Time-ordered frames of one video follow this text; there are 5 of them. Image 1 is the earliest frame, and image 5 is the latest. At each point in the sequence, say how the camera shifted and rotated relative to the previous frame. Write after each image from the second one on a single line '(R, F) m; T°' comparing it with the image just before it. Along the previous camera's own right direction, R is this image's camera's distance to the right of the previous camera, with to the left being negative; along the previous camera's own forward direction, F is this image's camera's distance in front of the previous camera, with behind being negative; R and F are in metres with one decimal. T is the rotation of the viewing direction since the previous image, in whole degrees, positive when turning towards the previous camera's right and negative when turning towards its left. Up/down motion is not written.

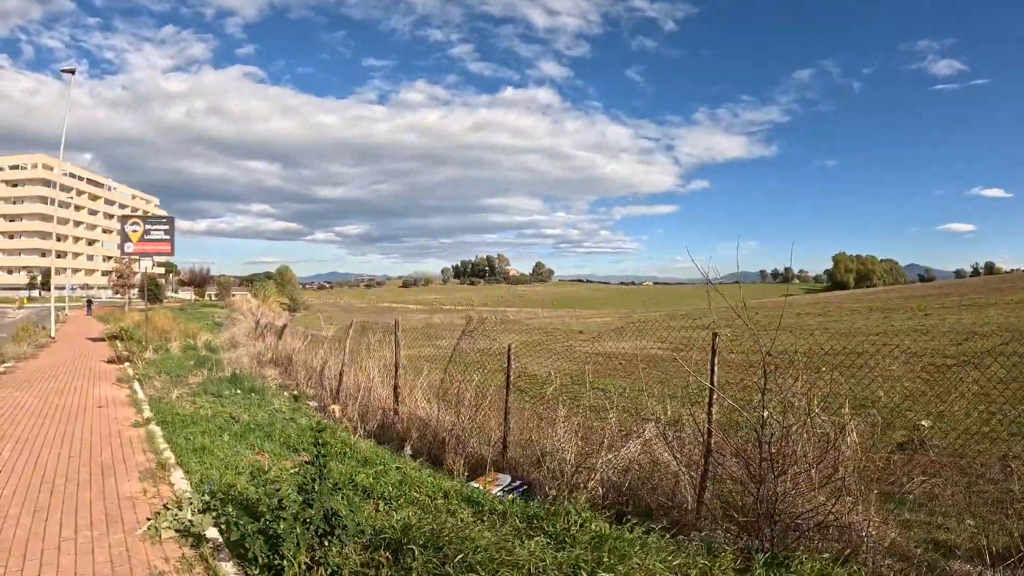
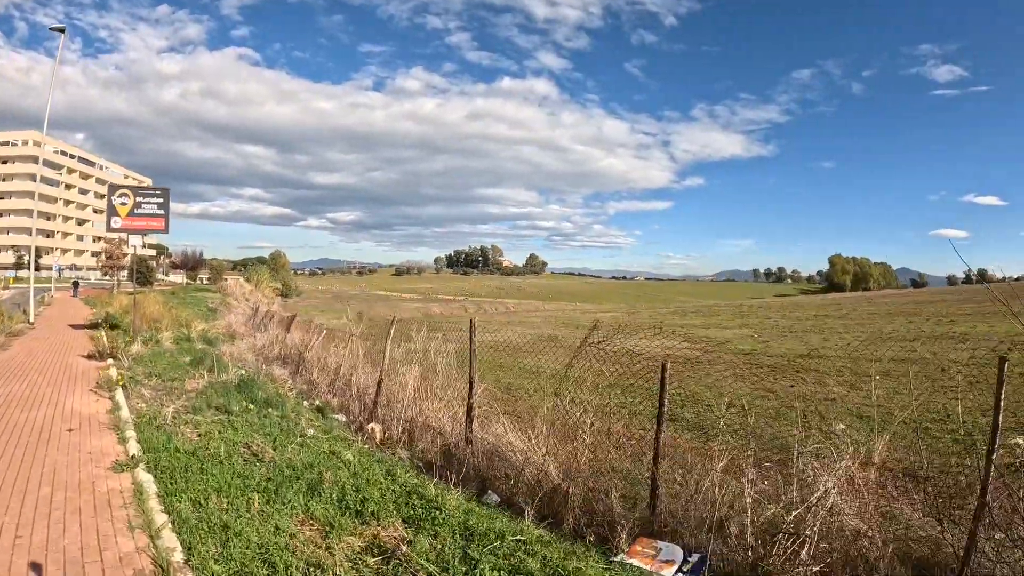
(-1.1, +1.8) m; +1°
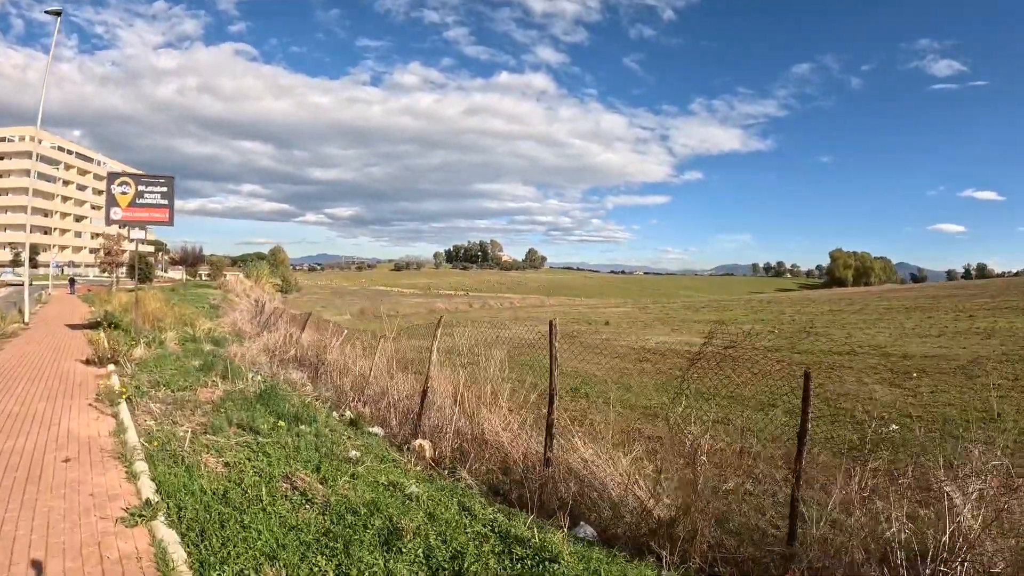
(-0.7, +1.0) m; 0°
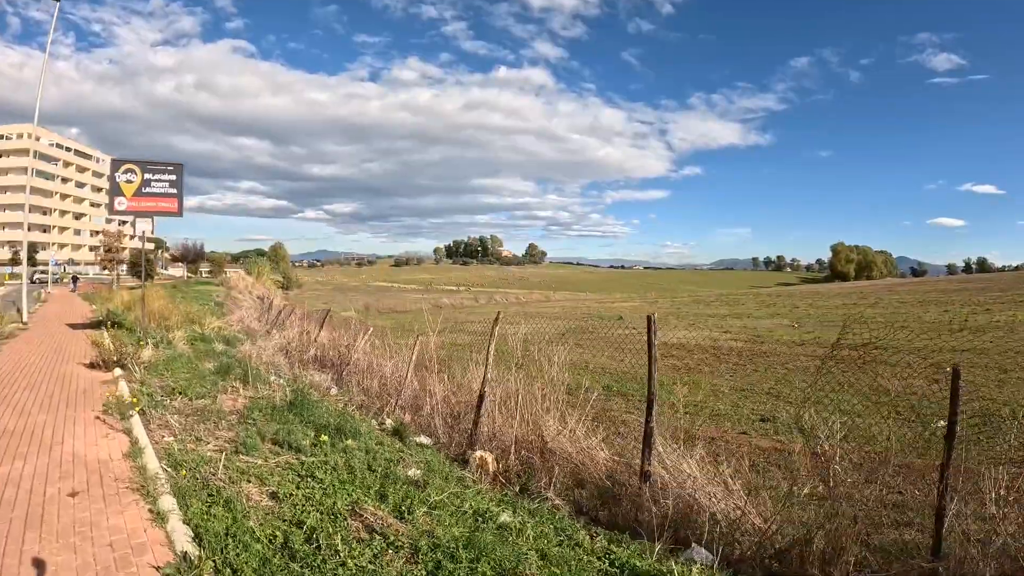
(-0.7, +0.8) m; 0°
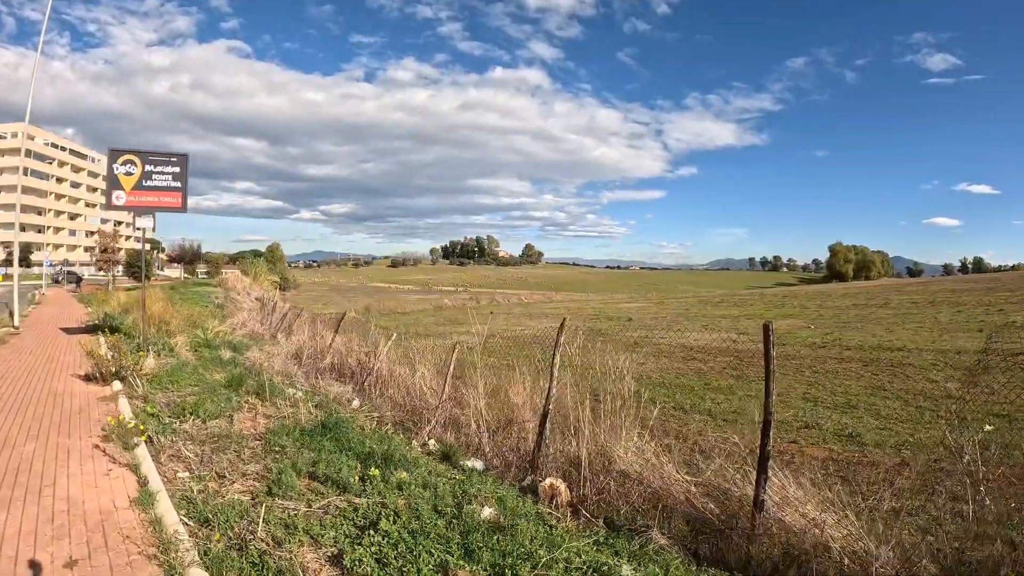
(-0.6, +0.8) m; 0°
